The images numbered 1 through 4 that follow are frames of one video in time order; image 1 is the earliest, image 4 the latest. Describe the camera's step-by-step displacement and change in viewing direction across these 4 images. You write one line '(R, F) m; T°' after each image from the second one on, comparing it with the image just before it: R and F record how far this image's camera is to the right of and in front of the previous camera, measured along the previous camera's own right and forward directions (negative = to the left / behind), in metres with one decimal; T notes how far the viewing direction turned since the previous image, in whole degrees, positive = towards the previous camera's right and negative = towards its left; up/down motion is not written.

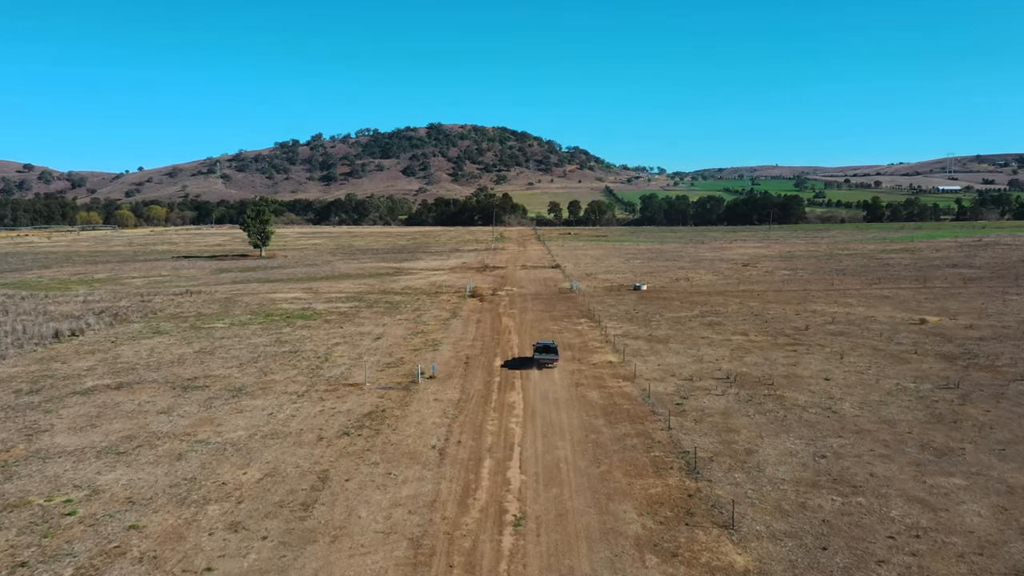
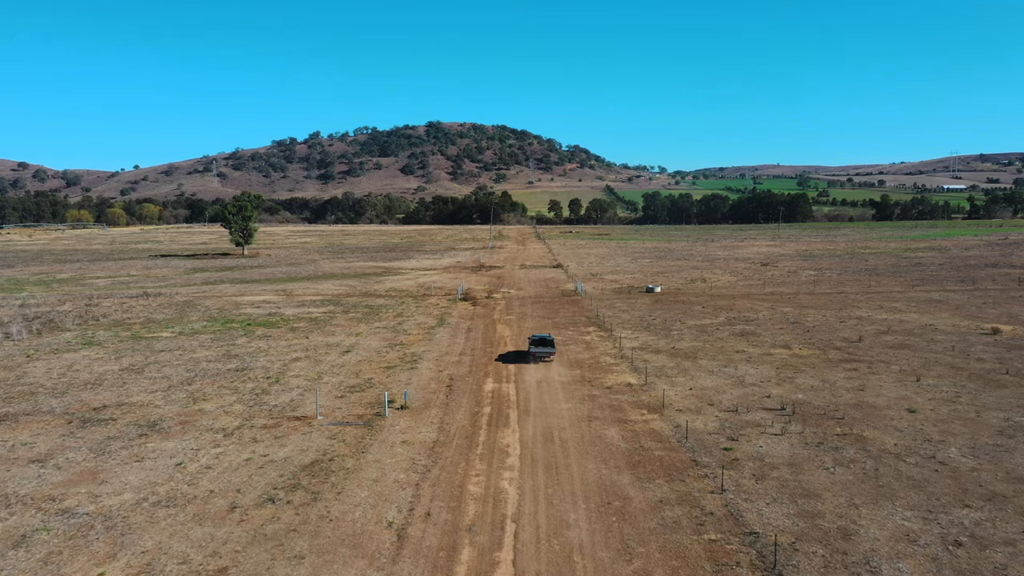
(+0.2, +7.0) m; 0°
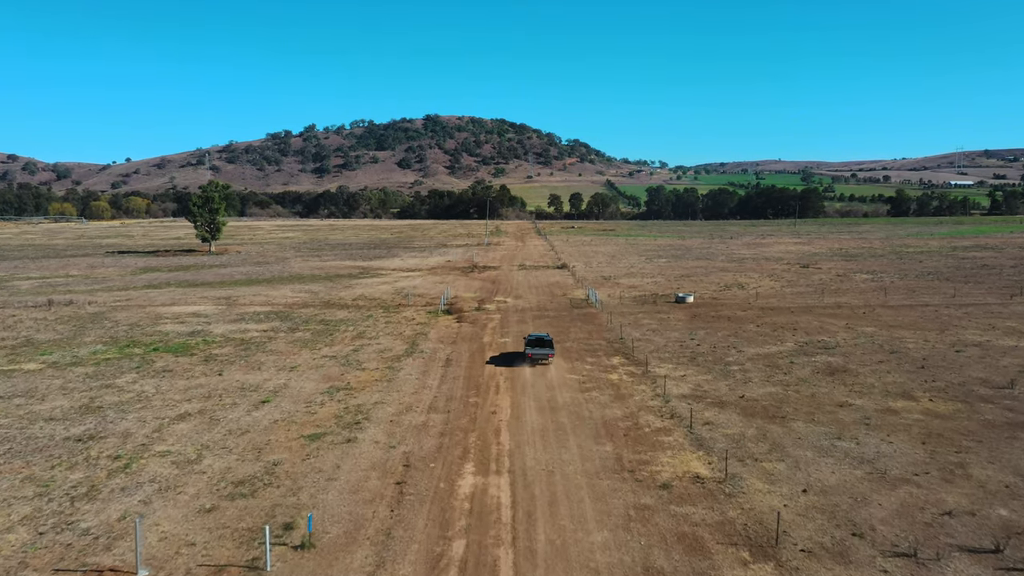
(+0.1, +11.2) m; 0°
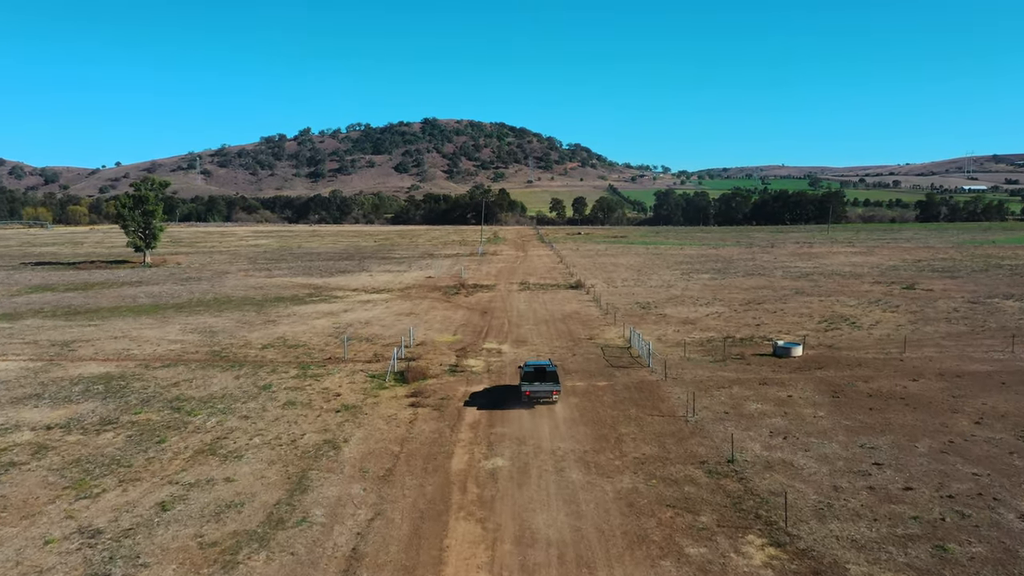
(0.0, +17.4) m; 0°
